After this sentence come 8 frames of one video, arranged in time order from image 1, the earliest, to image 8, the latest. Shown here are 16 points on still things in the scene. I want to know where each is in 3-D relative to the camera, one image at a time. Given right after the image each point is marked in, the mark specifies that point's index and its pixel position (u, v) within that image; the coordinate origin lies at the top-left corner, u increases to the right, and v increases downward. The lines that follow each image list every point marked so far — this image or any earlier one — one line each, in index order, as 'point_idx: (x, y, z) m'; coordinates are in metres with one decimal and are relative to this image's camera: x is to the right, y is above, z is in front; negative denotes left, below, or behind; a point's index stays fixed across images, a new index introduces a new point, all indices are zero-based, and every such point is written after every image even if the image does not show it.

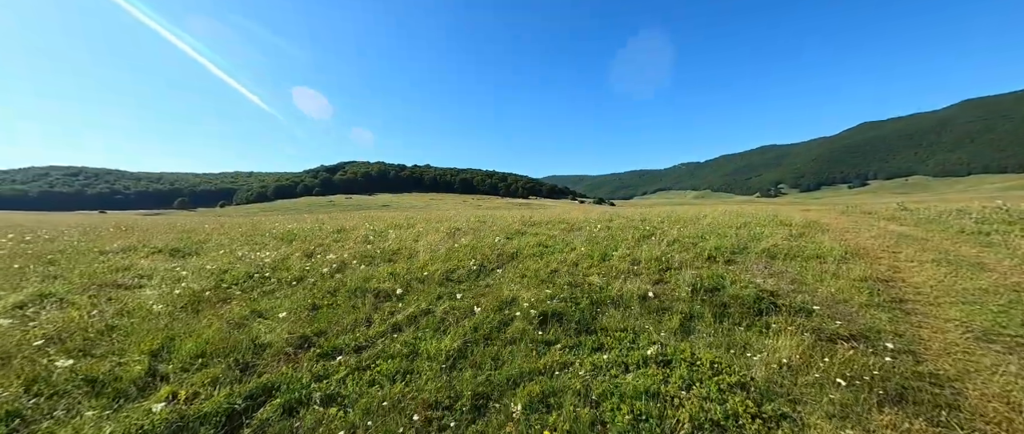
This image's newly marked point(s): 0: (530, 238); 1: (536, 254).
0: (+0.8, -0.9, +13.9) m
1: (+0.8, -1.2, +10.7) m
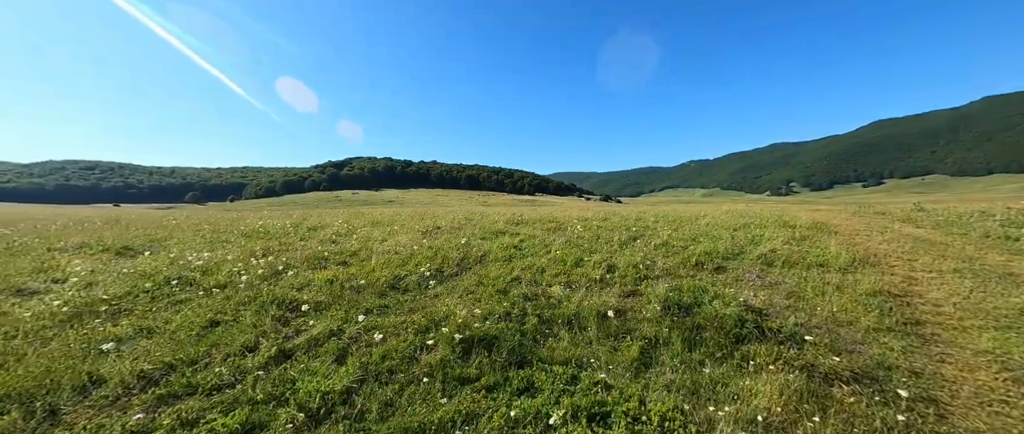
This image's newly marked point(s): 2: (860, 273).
0: (-0.2, -0.9, +12.9) m
1: (-0.3, -1.2, +9.6) m
2: (+9.0, -1.5, +8.3) m
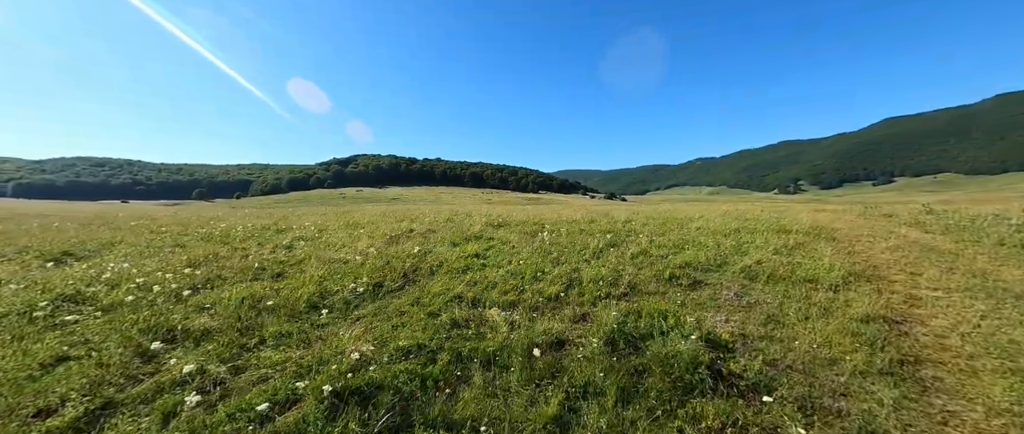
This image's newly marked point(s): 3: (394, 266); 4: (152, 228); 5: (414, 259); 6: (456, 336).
0: (-1.3, -1.0, +12.0) m
1: (-1.5, -1.4, +8.7) m
2: (+7.8, -1.7, +7.3) m
3: (-3.2, -1.3, +8.8) m
4: (-20.2, -0.6, +18.1) m
5: (-2.9, -1.3, +9.7) m
6: (-0.9, -1.9, +5.0) m
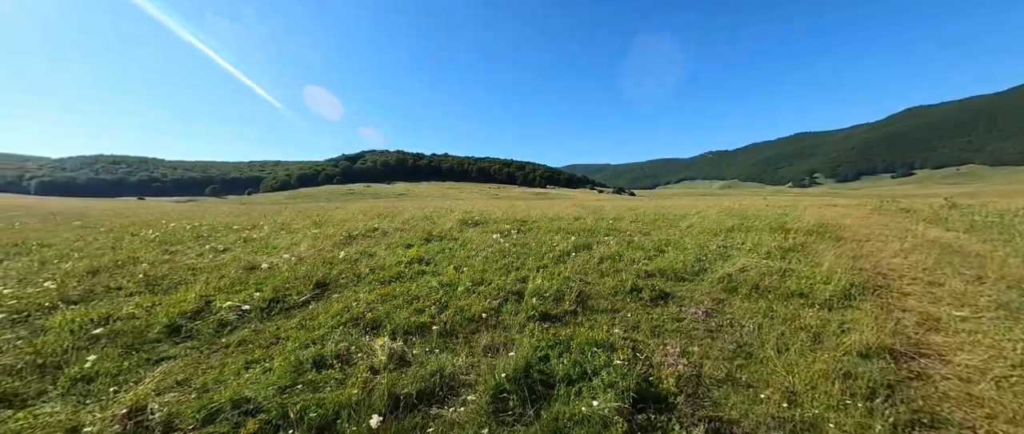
0: (-2.7, -1.0, +10.8) m
1: (-2.9, -1.4, +7.5) m
2: (+6.3, -1.7, +5.9) m
3: (-4.7, -1.4, +7.7) m
4: (-21.4, -0.6, +17.3) m
5: (-4.4, -1.3, +8.5) m
6: (-2.4, -1.9, +3.8) m
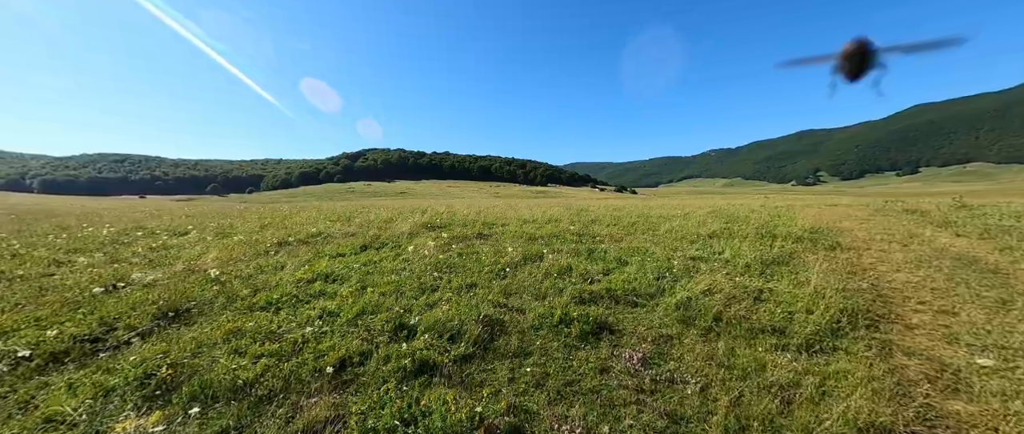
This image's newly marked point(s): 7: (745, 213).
0: (-4.5, -1.2, +9.3) m
1: (-4.7, -1.6, +6.1) m
2: (+4.5, -1.9, +4.4) m
3: (-6.4, -1.6, +6.2) m
4: (-23.1, -0.7, +15.9) m
5: (-6.1, -1.4, +7.0) m
6: (-4.2, -2.1, +2.3) m
7: (+14.4, +0.3, +19.9) m
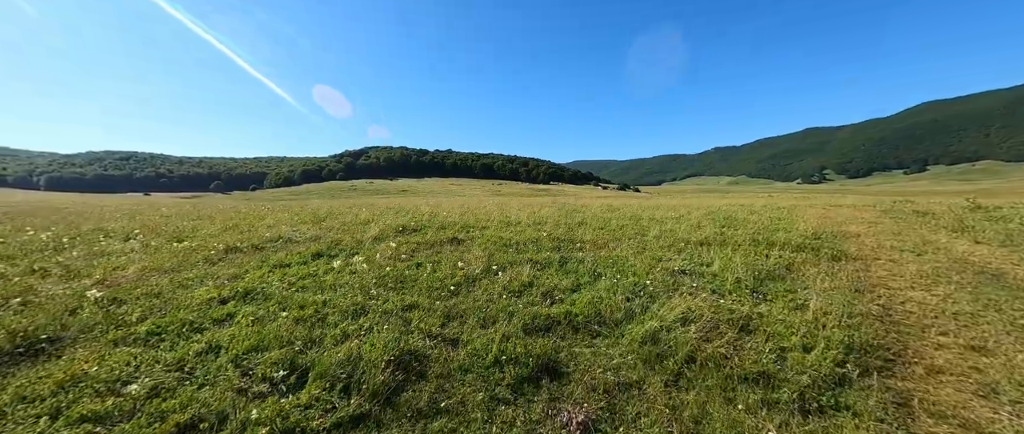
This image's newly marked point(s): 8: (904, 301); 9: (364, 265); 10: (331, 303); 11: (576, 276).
0: (-5.5, -1.3, +8.3) m
1: (-5.7, -1.8, +5.0) m
2: (+3.4, -2.1, +3.3) m
3: (-7.5, -1.7, +5.2) m
4: (-24.1, -0.8, +15.1) m
5: (-7.2, -1.6, +6.0) m
6: (-5.3, -2.4, +1.3) m
7: (+13.4, +0.1, +18.7) m
8: (+7.9, -1.7, +6.5) m
9: (-4.0, -1.3, +8.8) m
10: (-3.4, -1.6, +6.1) m
11: (+1.6, -1.4, +7.9) m
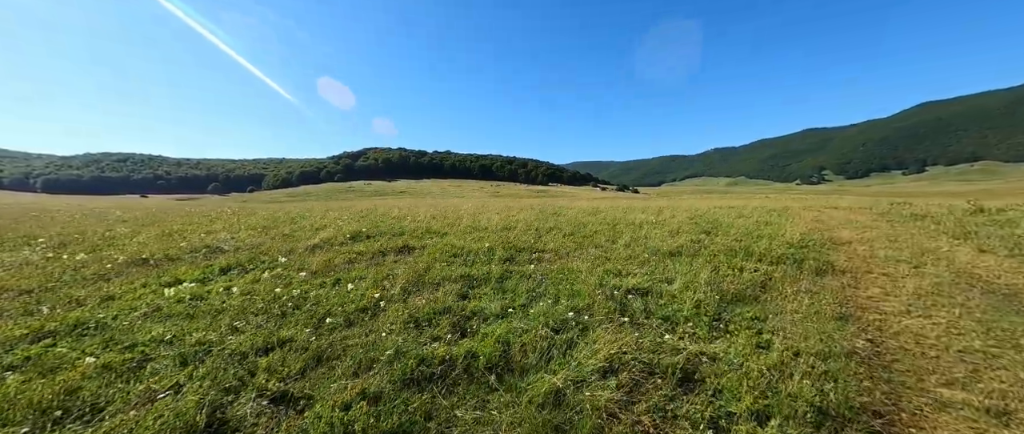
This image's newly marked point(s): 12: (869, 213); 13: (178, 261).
0: (-7.1, -1.6, +7.0) m
1: (-7.3, -2.0, +3.8) m
2: (+1.9, -2.3, +2.0) m
3: (-9.1, -1.9, +3.9) m
4: (-25.7, -1.1, +13.8) m
5: (-8.8, -1.8, +4.8) m
6: (-6.9, -2.6, +0.1) m
7: (+11.8, -0.1, +17.4) m
8: (+6.3, -1.8, +5.2) m
9: (-5.6, -1.5, +7.5) m
10: (-5.0, -1.8, +4.8) m
11: (0.0, -1.6, +6.6) m
12: (+20.5, +0.2, +18.5) m
13: (-9.8, -1.3, +9.4) m
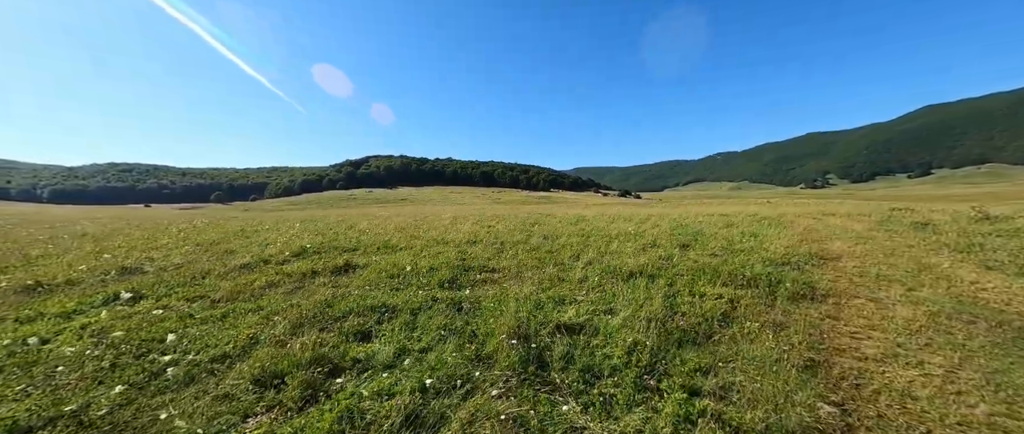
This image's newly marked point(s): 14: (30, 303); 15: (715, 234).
0: (-8.8, -2.0, +5.9) m
1: (-9.0, -2.4, +2.7) m
2: (+0.2, -2.6, +0.9) m
3: (-10.8, -2.4, +2.9) m
4: (-27.3, -1.8, +12.8) m
5: (-10.4, -2.3, +3.7) m
6: (-8.6, -2.9, -1.0) m
7: (+10.2, -0.6, +16.3) m
8: (+4.7, -2.2, +4.1) m
9: (-7.3, -2.0, +6.4) m
10: (-6.7, -2.2, +3.7) m
11: (-1.7, -2.0, +5.5) m
12: (+18.9, -0.3, +17.2) m
13: (-11.4, -1.8, +8.4) m
14: (-10.8, -1.9, +7.2) m
15: (+9.3, -0.8, +14.8) m
